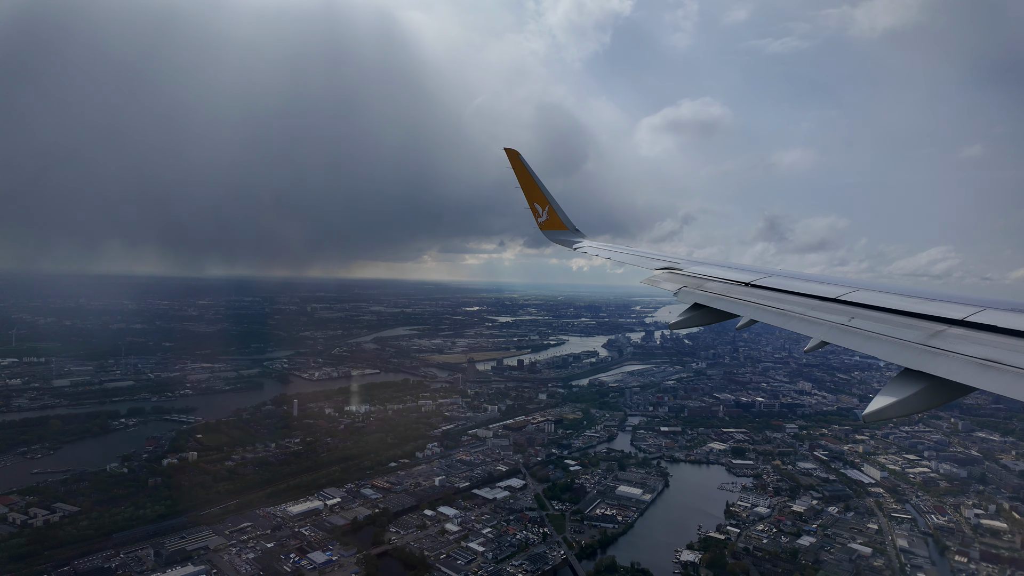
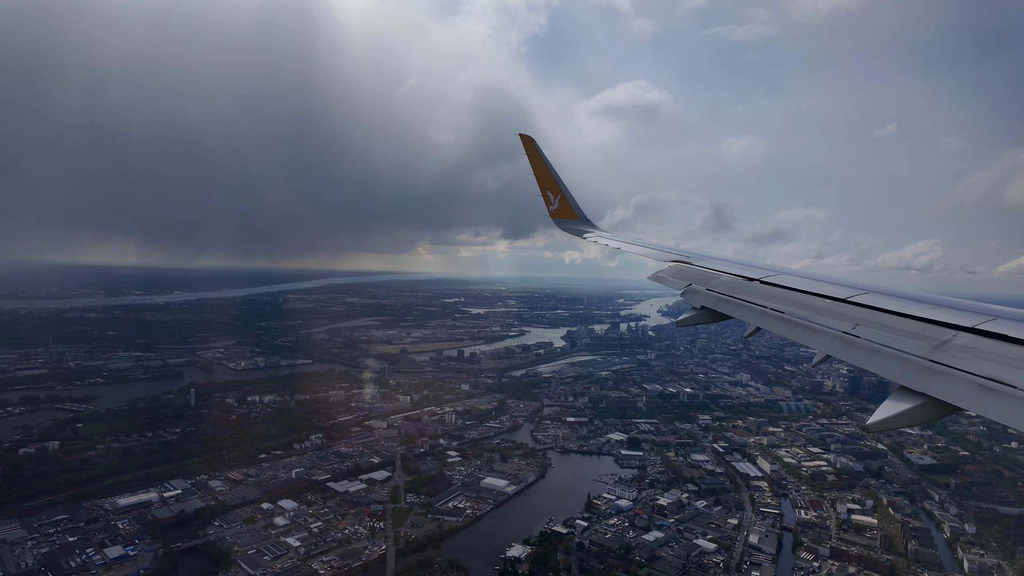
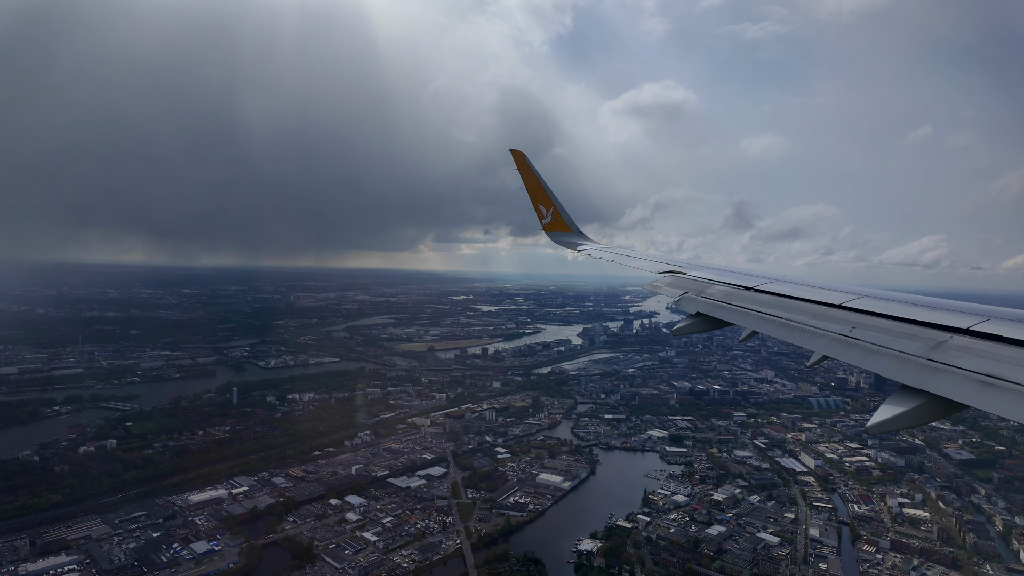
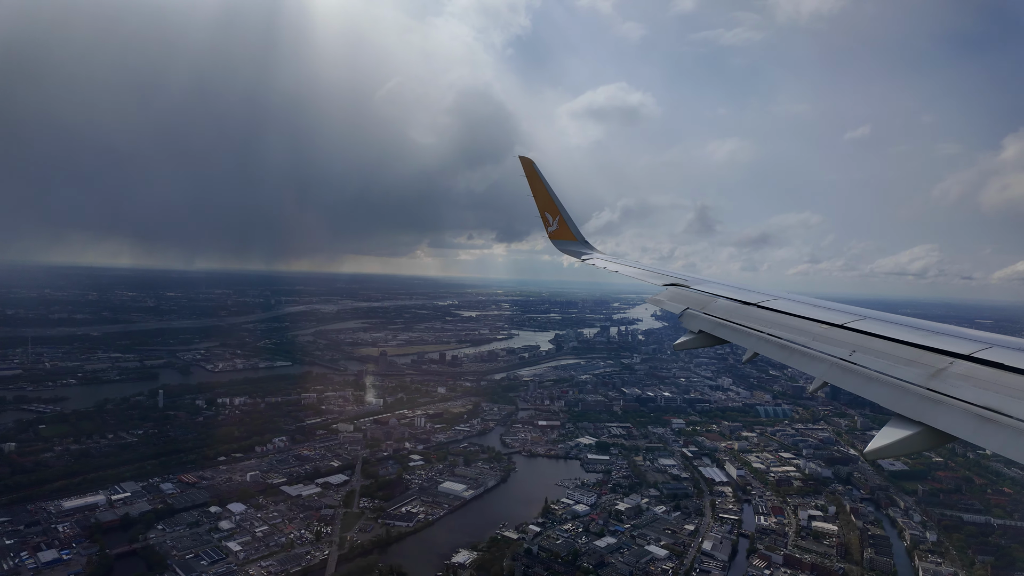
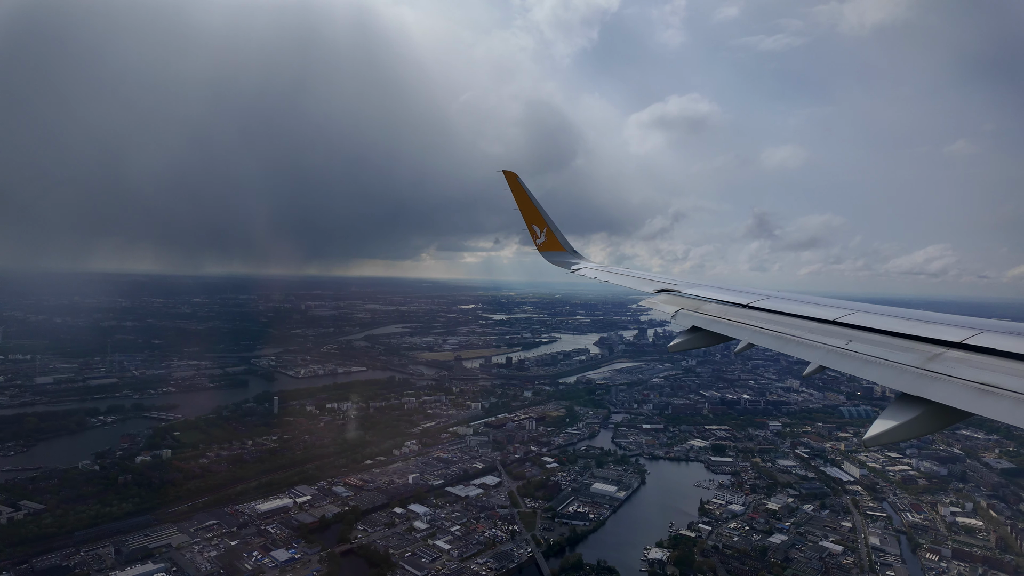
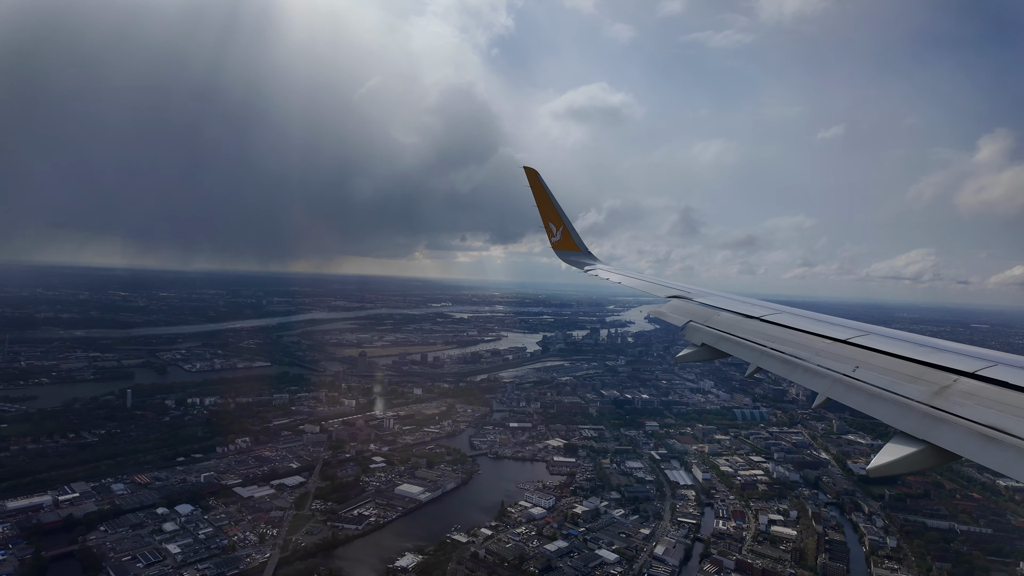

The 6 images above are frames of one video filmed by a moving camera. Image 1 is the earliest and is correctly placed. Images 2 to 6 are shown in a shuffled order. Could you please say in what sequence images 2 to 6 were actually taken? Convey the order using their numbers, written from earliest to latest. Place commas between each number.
5, 3, 2, 4, 6
